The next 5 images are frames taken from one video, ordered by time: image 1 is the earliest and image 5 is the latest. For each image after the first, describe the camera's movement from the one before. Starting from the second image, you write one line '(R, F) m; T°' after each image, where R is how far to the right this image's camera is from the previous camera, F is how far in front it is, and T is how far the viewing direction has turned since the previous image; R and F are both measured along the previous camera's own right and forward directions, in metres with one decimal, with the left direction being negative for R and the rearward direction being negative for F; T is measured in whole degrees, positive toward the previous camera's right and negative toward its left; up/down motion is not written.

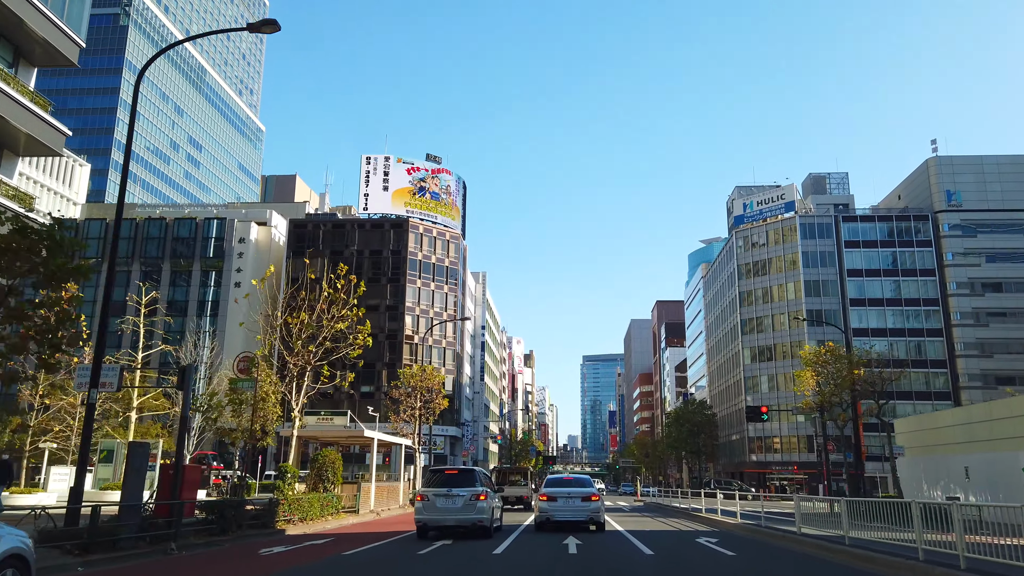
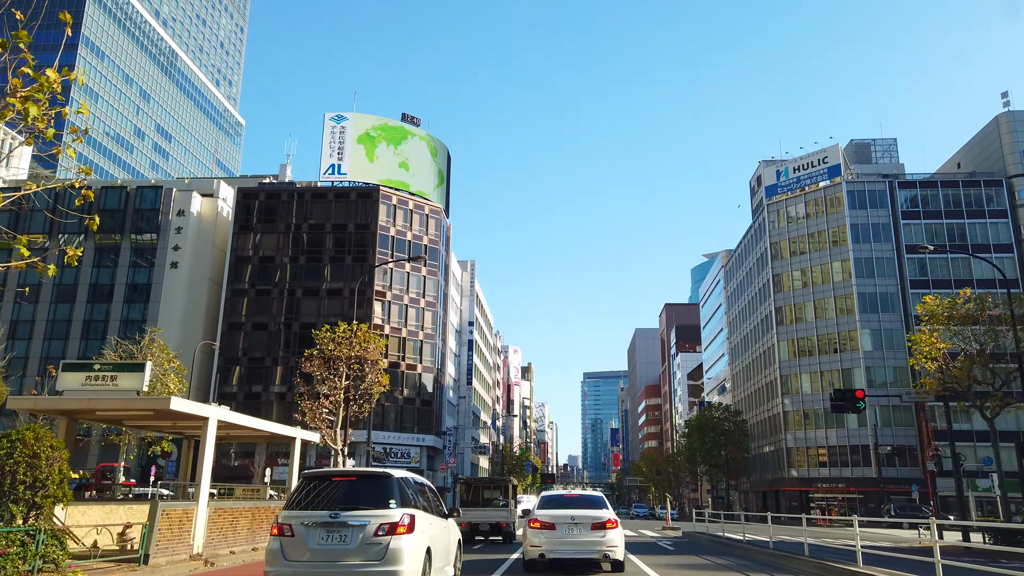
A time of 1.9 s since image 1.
(+0.8, +12.9) m; 0°
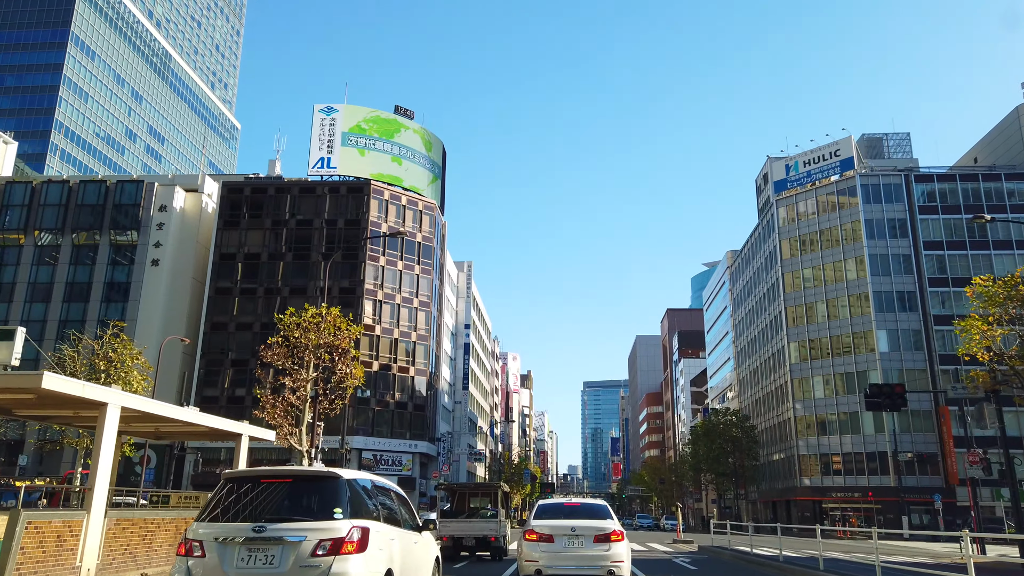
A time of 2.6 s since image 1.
(+0.2, +3.1) m; 0°
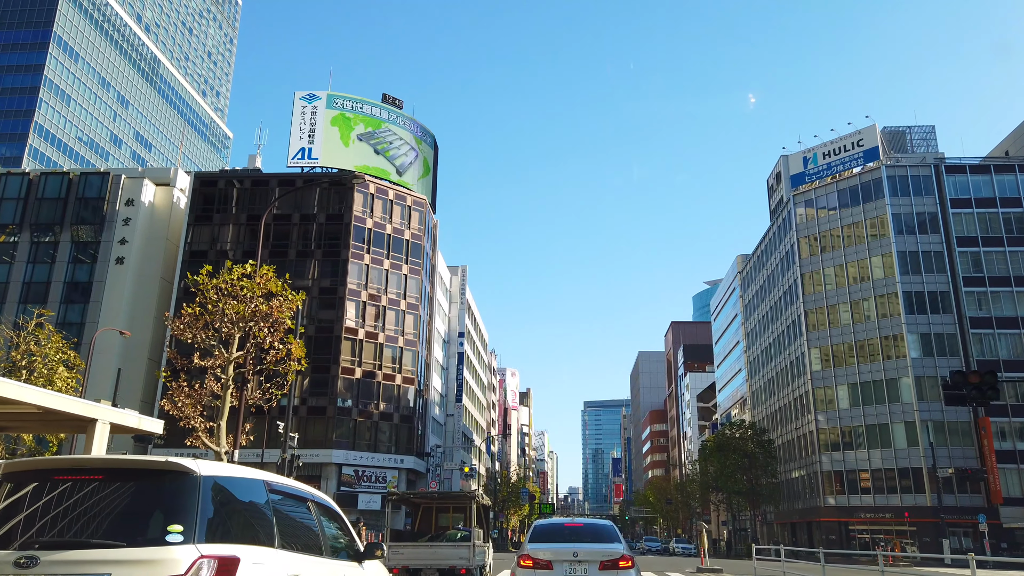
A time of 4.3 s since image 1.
(+0.3, +5.1) m; 0°
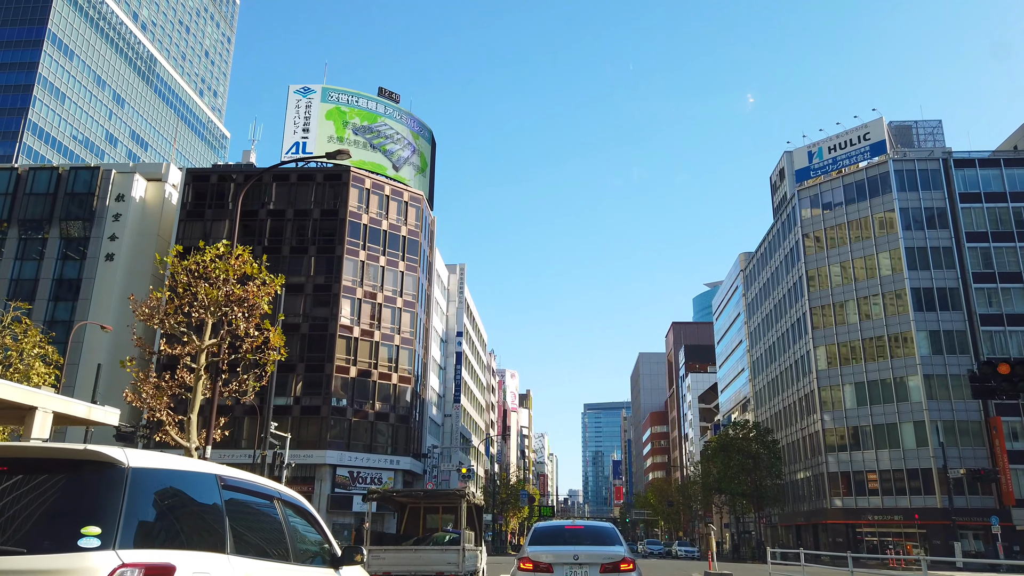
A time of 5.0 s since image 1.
(+0.1, +1.3) m; 0°
